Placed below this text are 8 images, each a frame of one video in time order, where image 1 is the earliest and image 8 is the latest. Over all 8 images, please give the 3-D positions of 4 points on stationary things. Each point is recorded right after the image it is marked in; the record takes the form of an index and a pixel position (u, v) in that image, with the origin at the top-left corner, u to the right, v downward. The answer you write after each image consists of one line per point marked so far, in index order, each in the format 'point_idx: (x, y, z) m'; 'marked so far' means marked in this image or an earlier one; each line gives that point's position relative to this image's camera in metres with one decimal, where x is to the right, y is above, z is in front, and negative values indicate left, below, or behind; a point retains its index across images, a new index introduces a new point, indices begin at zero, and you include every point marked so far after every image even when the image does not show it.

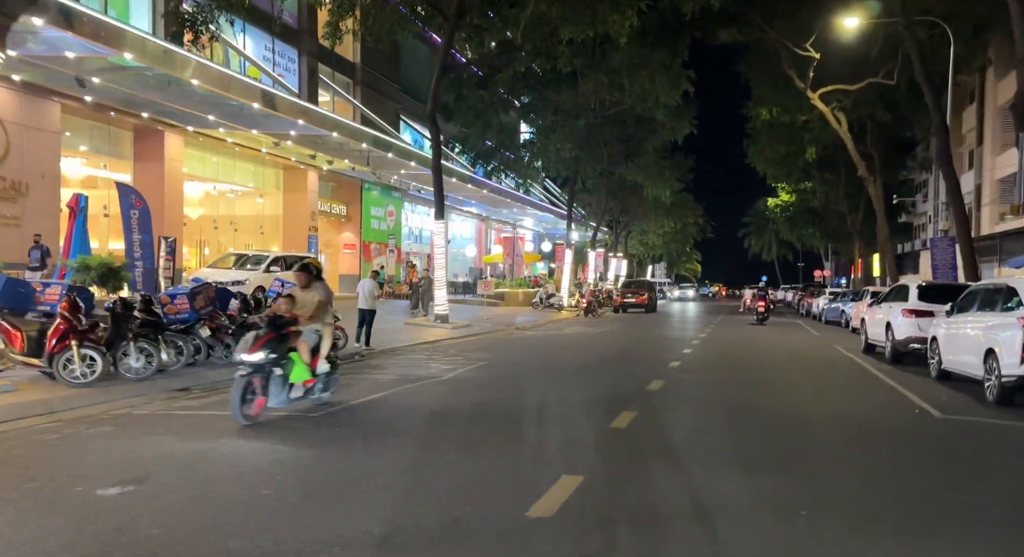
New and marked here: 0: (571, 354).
0: (+1.5, -1.8, +19.7) m
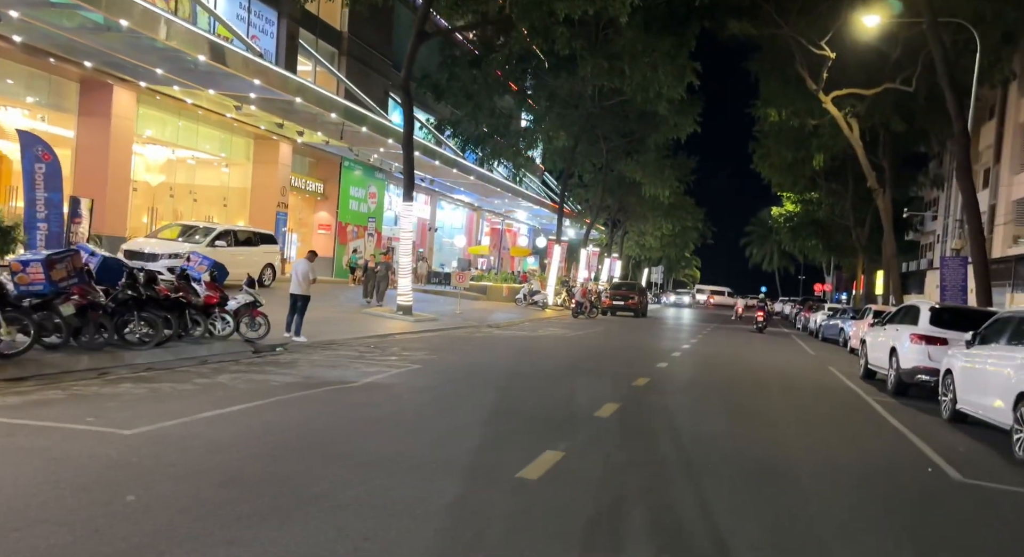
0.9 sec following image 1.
0: (+0.5, -1.7, +17.7) m
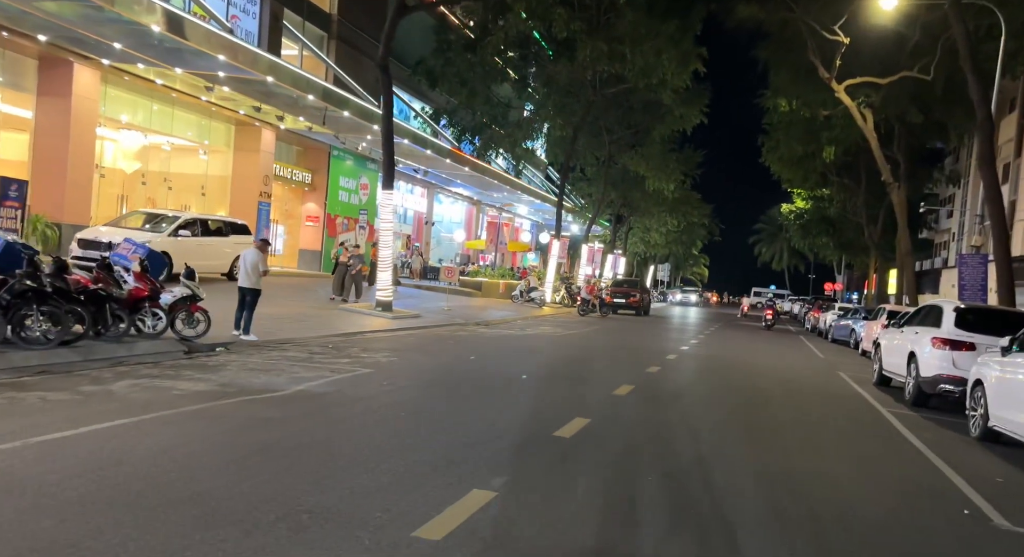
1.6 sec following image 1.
0: (+0.1, -1.6, +16.2) m
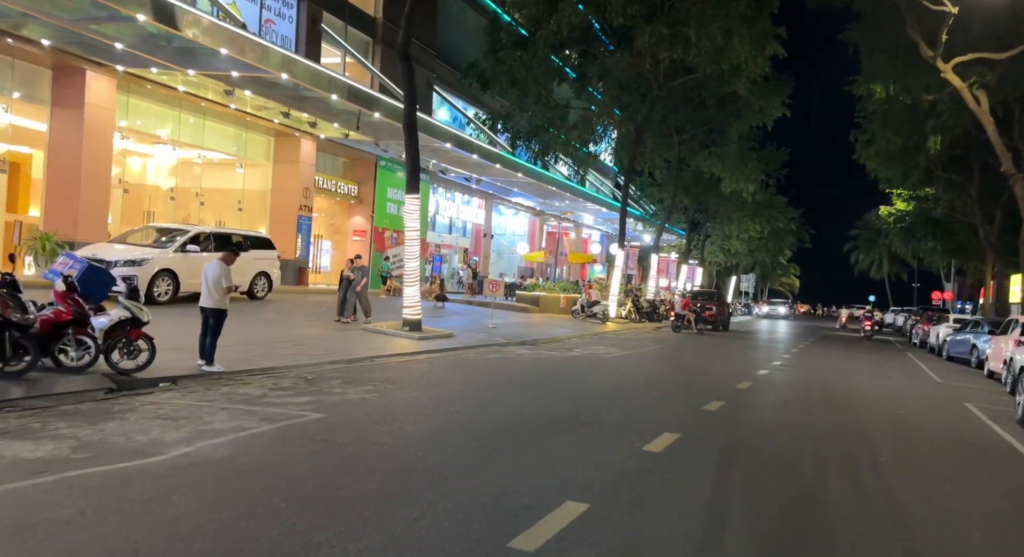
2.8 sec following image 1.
0: (+0.7, -1.8, +13.4) m
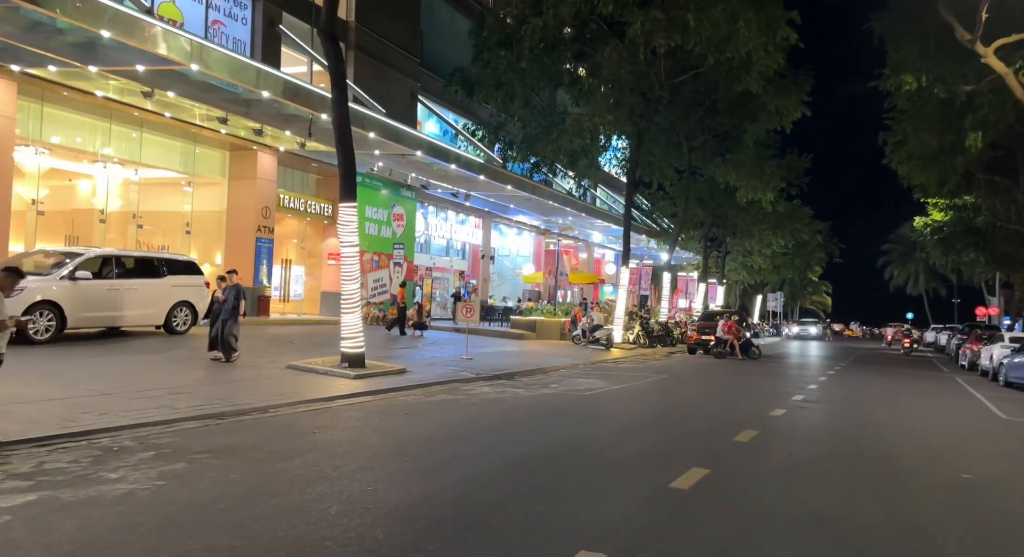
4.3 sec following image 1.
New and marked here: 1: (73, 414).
0: (-0.3, -2.1, +10.2) m
1: (-5.3, -1.7, +9.1) m
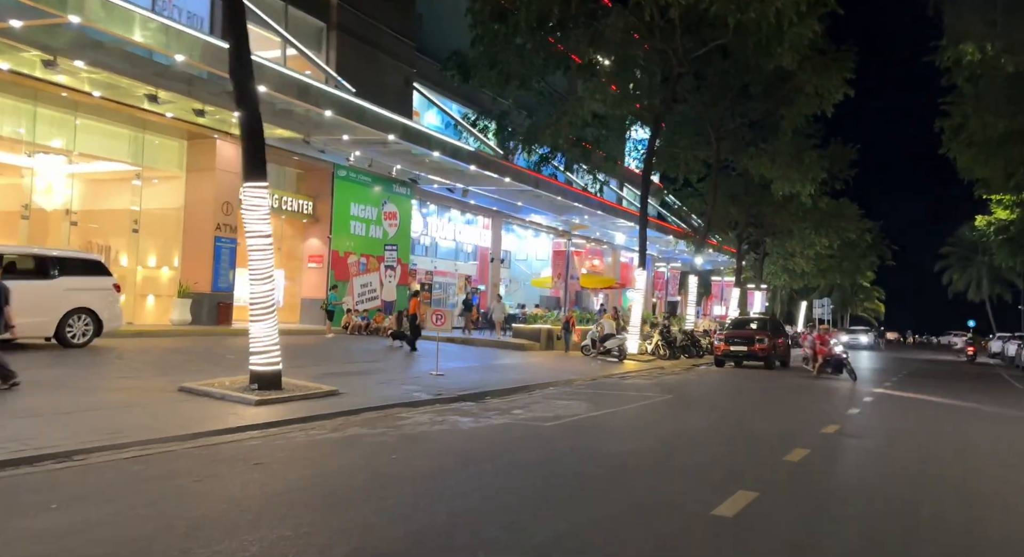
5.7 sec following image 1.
0: (-1.4, -2.0, +7.0) m
1: (-6.5, -1.6, +6.3) m
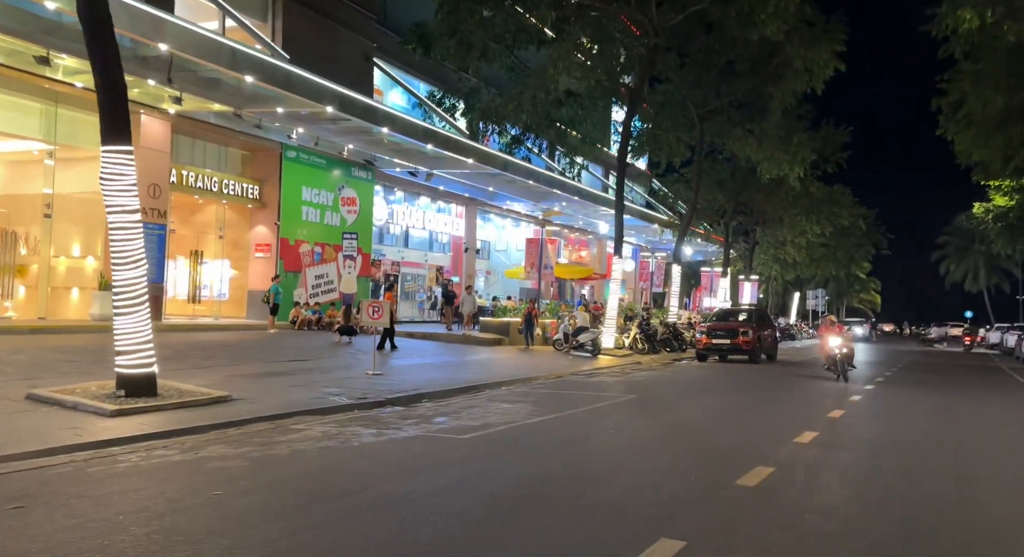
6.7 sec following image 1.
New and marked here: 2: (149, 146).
0: (-2.5, -1.9, +5.0) m
1: (-7.6, -1.5, +4.2) m
2: (-9.7, +3.6, +19.8) m
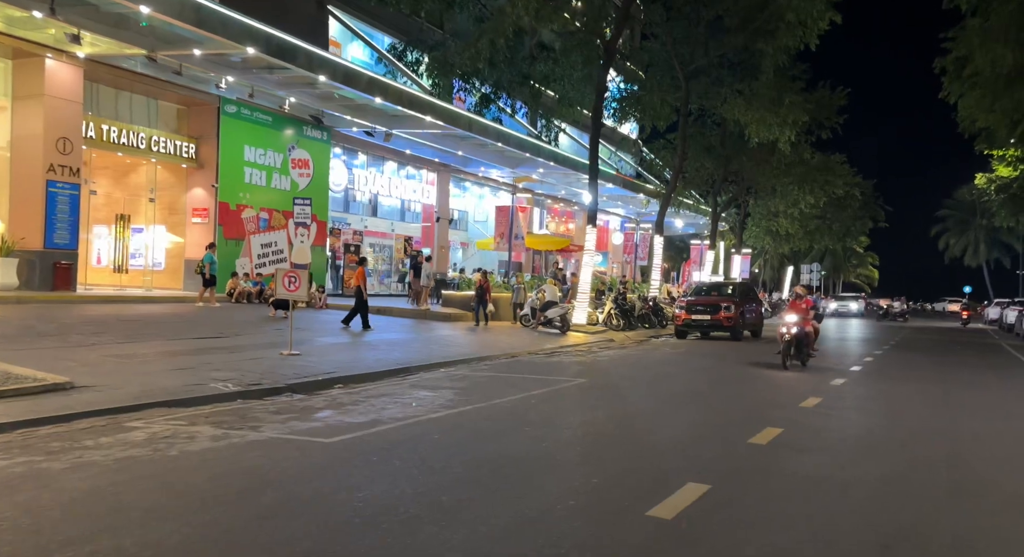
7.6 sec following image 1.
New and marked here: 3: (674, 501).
0: (-3.6, -1.6, +3.0) m
1: (-8.7, -1.2, +2.2) m
2: (-10.8, +4.4, +17.6) m
3: (+1.4, -1.7, +5.6) m
